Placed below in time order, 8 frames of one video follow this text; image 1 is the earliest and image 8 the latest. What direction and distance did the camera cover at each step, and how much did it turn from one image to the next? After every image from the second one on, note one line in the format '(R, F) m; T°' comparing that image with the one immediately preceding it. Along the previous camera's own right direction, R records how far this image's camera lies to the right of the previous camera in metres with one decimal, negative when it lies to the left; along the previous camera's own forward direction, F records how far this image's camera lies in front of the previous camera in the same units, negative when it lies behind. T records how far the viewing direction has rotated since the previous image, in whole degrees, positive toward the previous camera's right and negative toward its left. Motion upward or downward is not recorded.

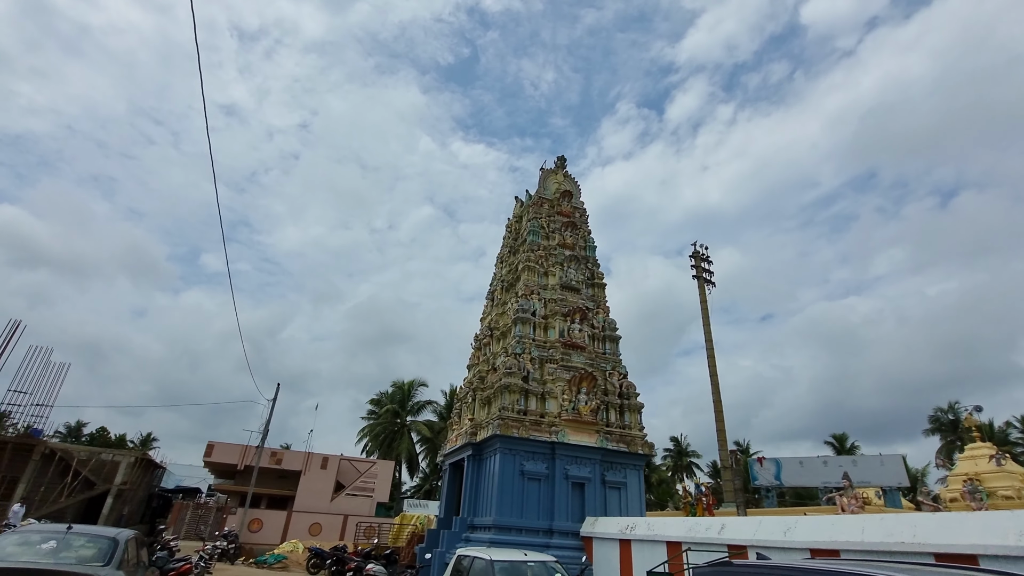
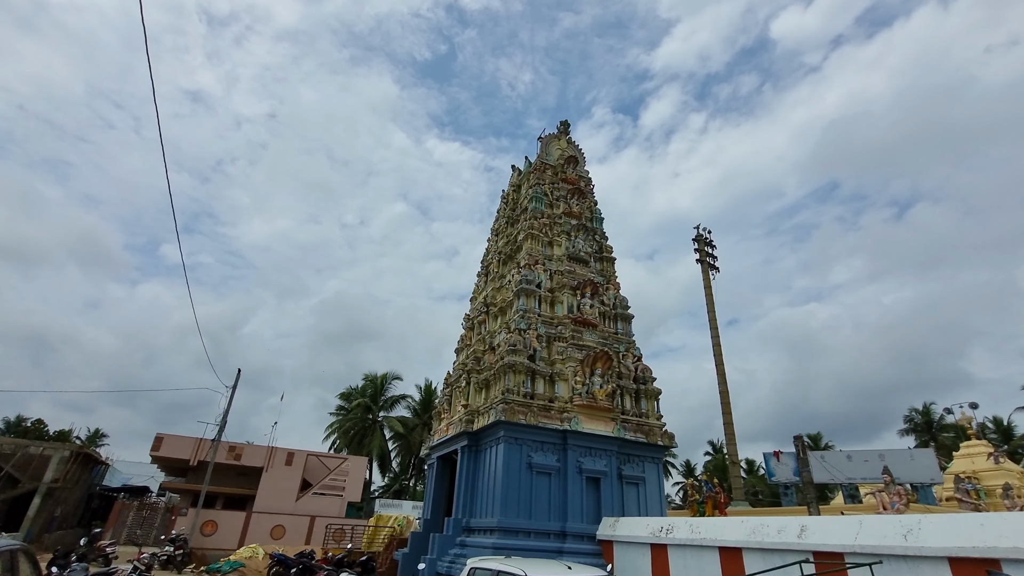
(-0.8, +1.9) m; +3°
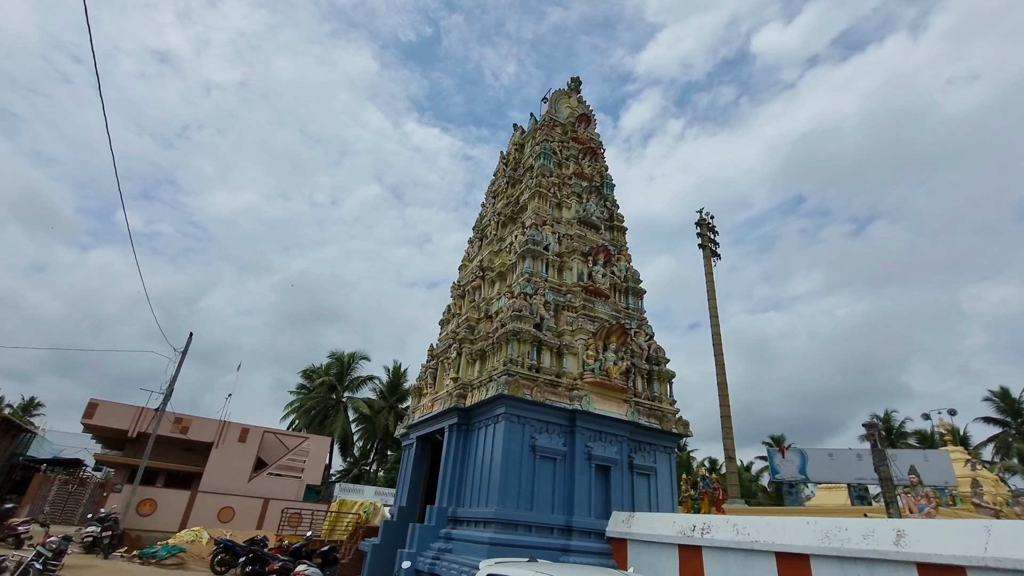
(-0.8, +1.7) m; +3°
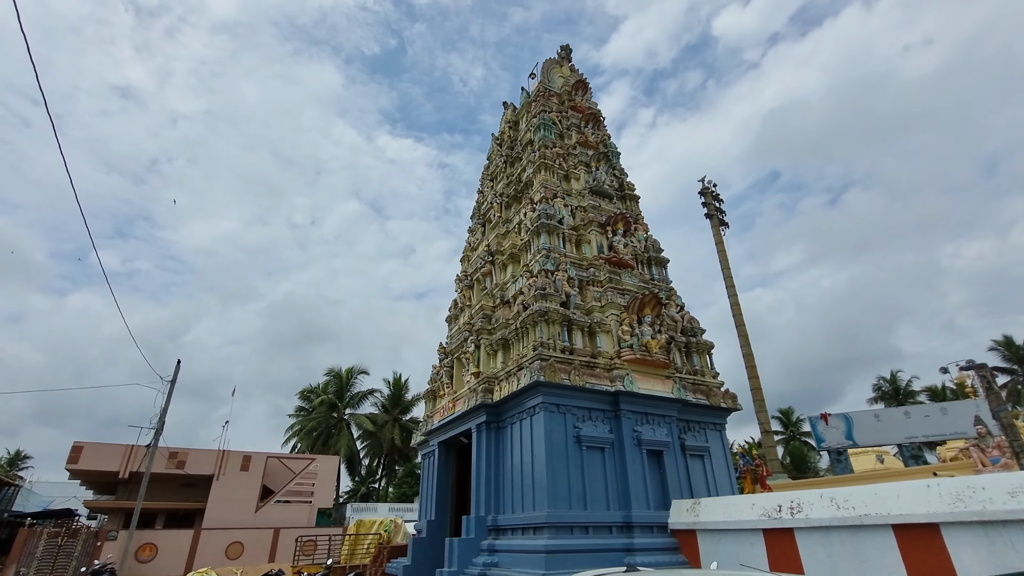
(-0.6, +1.1) m; +1°
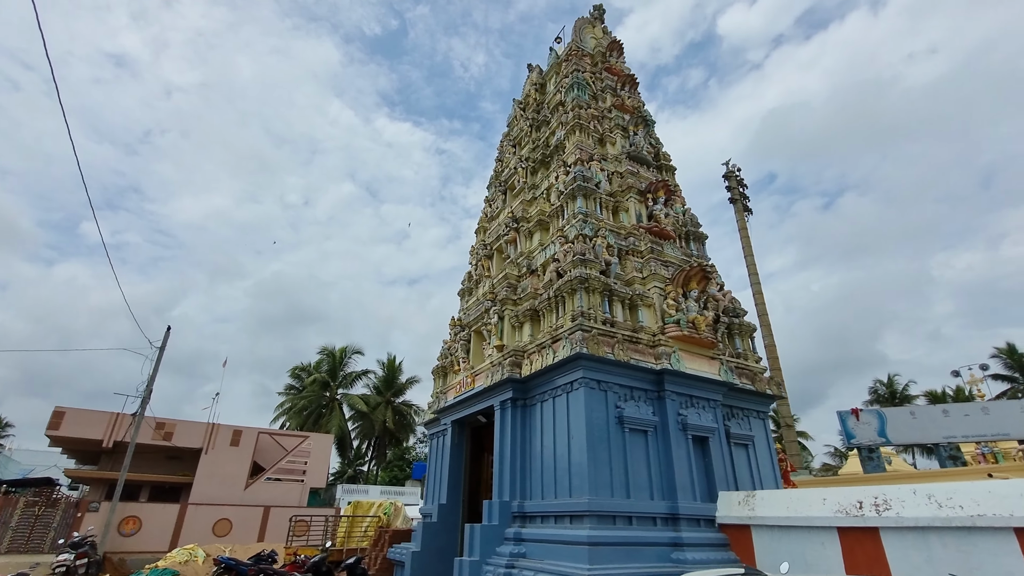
(-0.7, +0.9) m; +1°
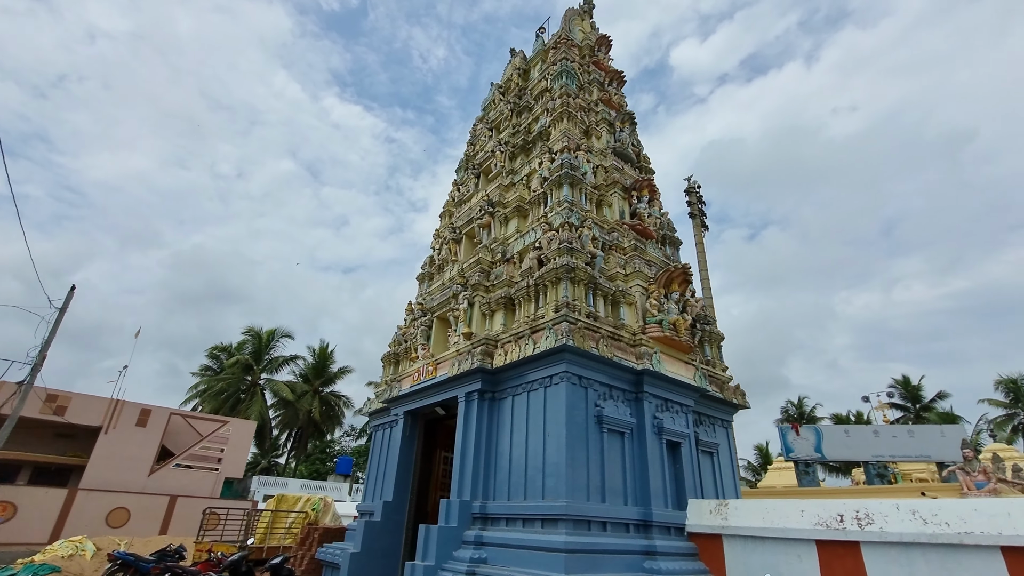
(-0.6, +0.6) m; +7°
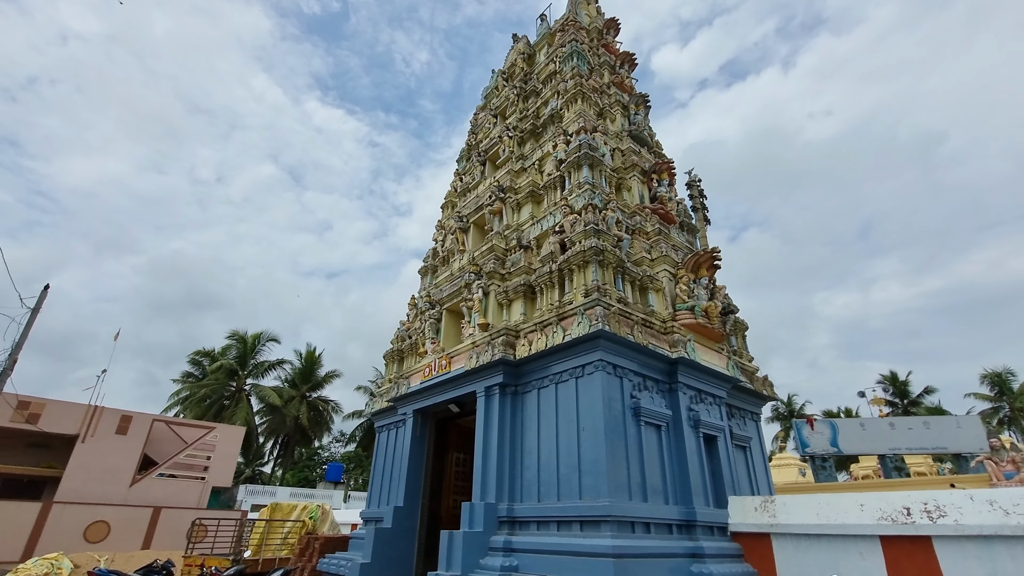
(-0.6, +0.6) m; +2°
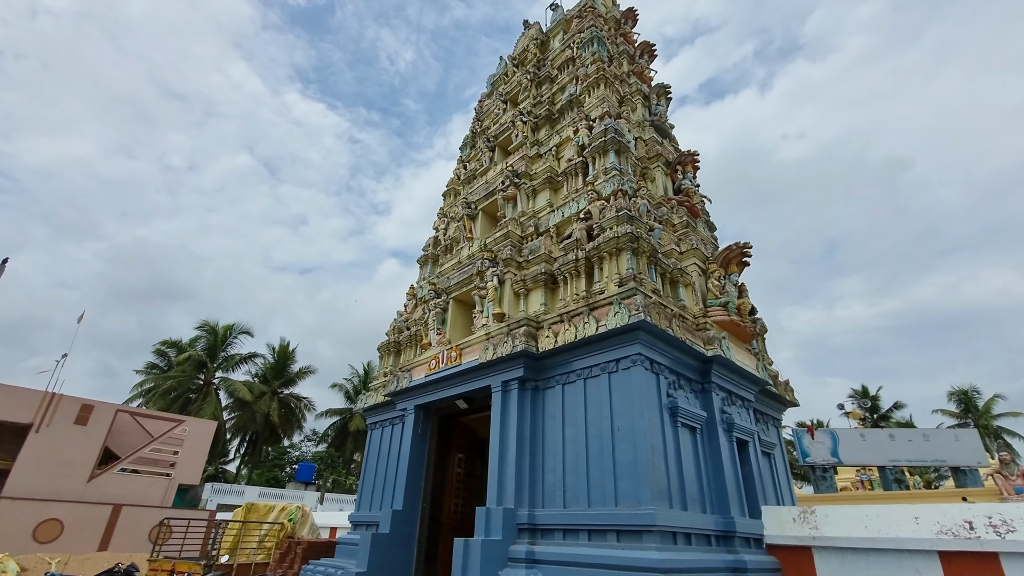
(-0.7, +0.6) m; +3°
